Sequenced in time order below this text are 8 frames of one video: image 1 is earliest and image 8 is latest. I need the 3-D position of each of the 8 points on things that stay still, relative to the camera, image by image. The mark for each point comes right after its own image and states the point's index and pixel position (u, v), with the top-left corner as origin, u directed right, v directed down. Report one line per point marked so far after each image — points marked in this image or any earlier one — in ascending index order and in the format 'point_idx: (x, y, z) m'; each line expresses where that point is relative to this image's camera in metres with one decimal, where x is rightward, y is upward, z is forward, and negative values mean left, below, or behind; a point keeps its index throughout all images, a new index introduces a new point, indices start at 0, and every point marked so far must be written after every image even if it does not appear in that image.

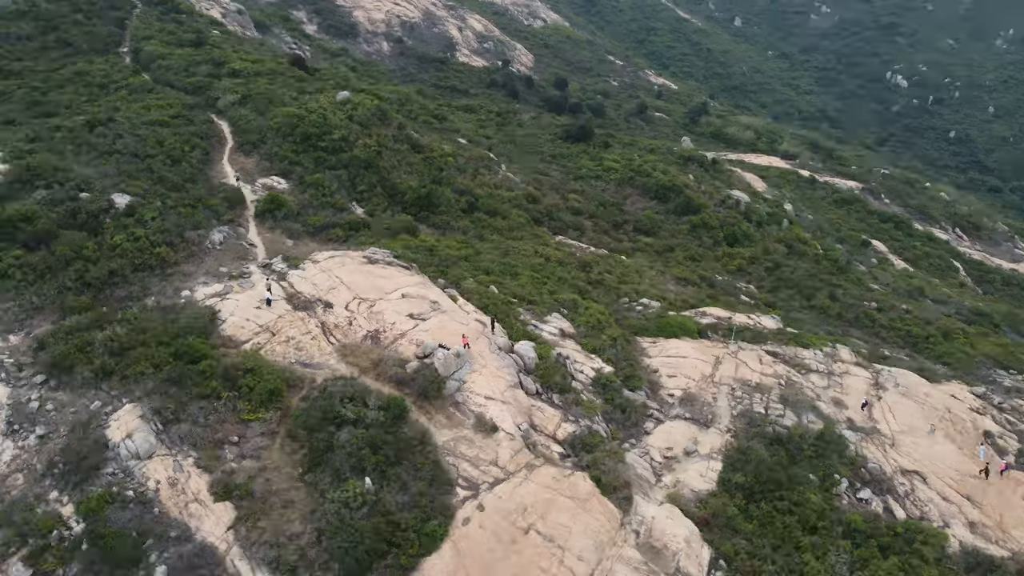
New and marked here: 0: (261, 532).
0: (-3.8, -3.7, +12.2) m
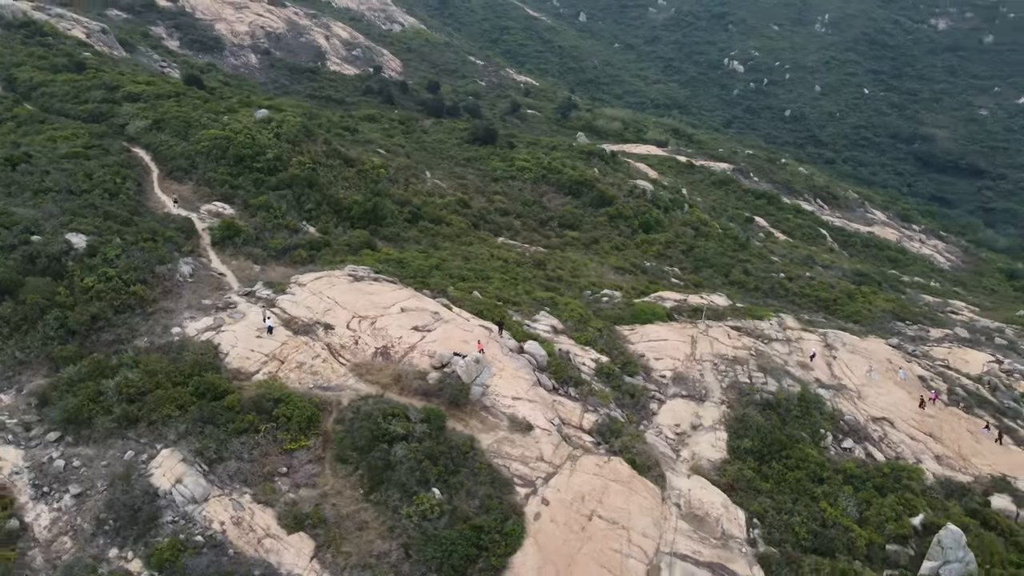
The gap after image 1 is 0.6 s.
0: (-2.5, -4.1, +12.3) m
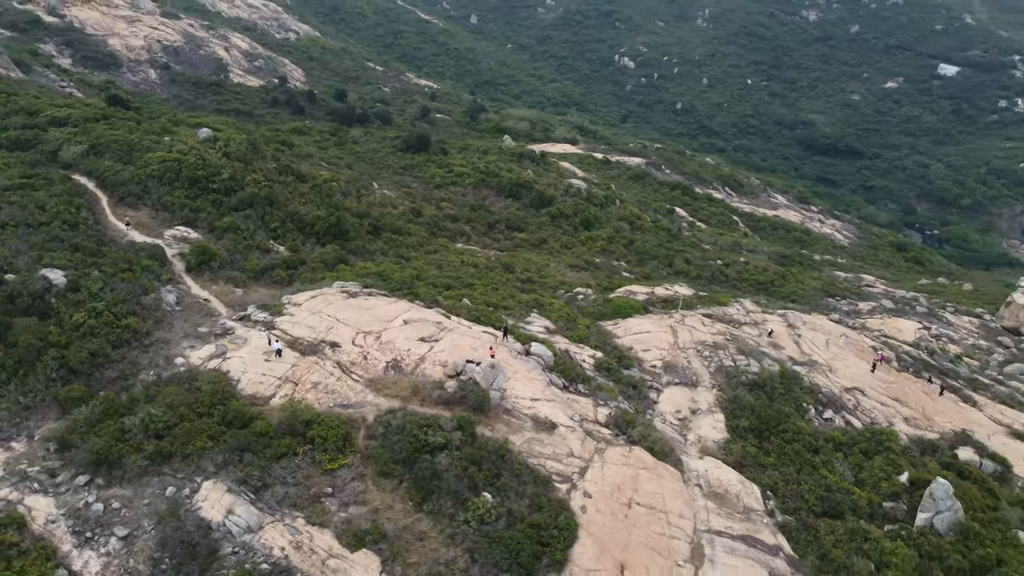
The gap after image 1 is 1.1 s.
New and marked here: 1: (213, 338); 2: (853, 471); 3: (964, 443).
0: (-1.5, -4.3, +12.5) m
1: (-6.4, -1.1, +17.6) m
2: (+7.3, -3.9, +17.4) m
3: (+10.8, -3.7, +19.3) m
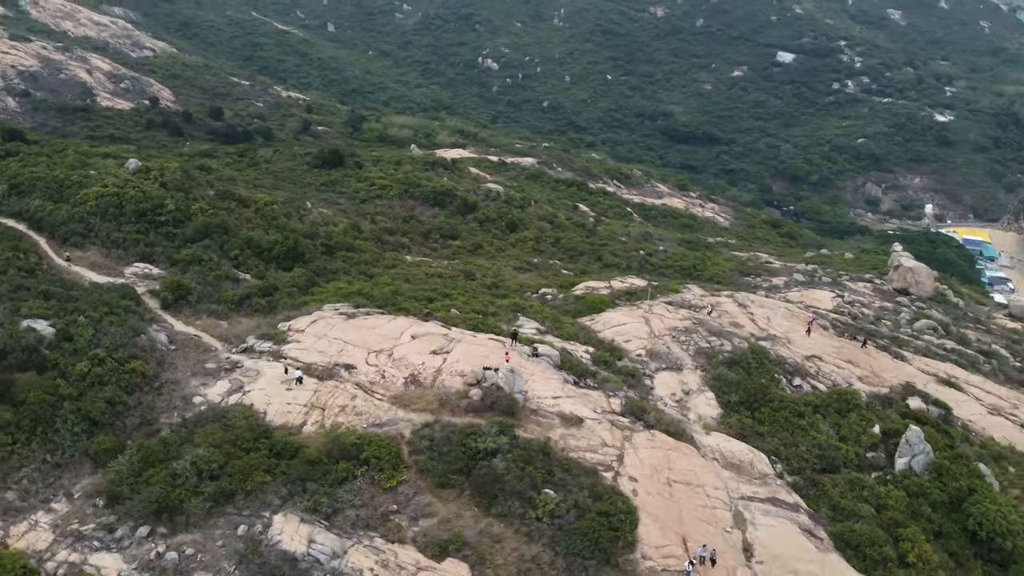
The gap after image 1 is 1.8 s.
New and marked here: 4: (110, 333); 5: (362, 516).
0: (-0.1, -4.5, +13.1) m
1: (-6.1, -1.8, +17.2) m
2: (+7.7, -3.3, +19.3) m
3: (+10.7, -2.8, +21.9) m
4: (-8.6, -1.0, +17.4) m
5: (-2.5, -3.9, +13.8) m
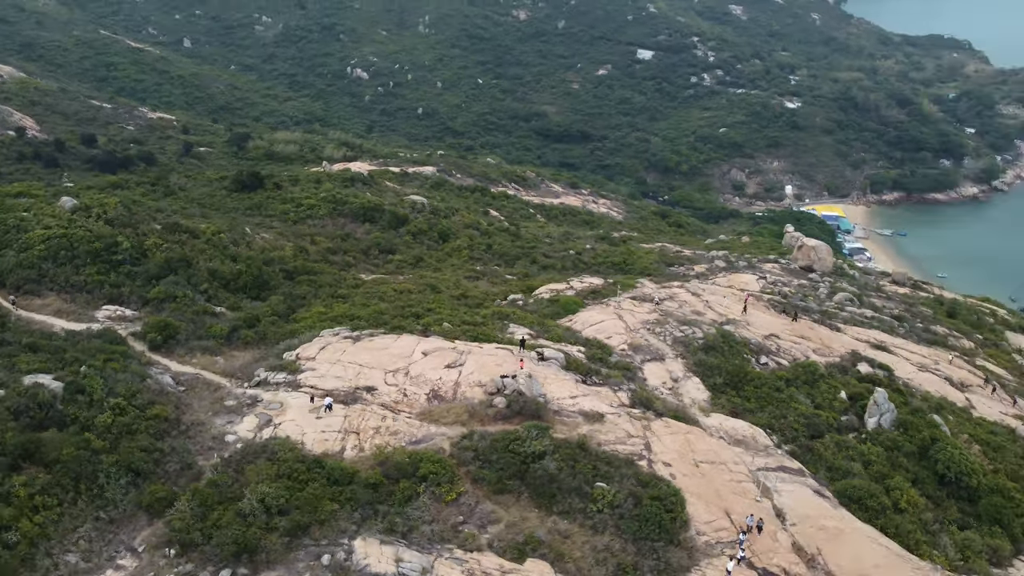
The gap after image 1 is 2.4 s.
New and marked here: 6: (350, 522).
0: (+1.2, -4.7, +13.9) m
1: (-5.6, -2.5, +17.0) m
2: (+7.8, -2.9, +21.3) m
3: (+10.3, -2.1, +24.3) m
4: (-8.1, -1.9, +16.8) m
5: (-1.3, -4.2, +14.2) m
6: (-2.8, -4.0, +13.9) m
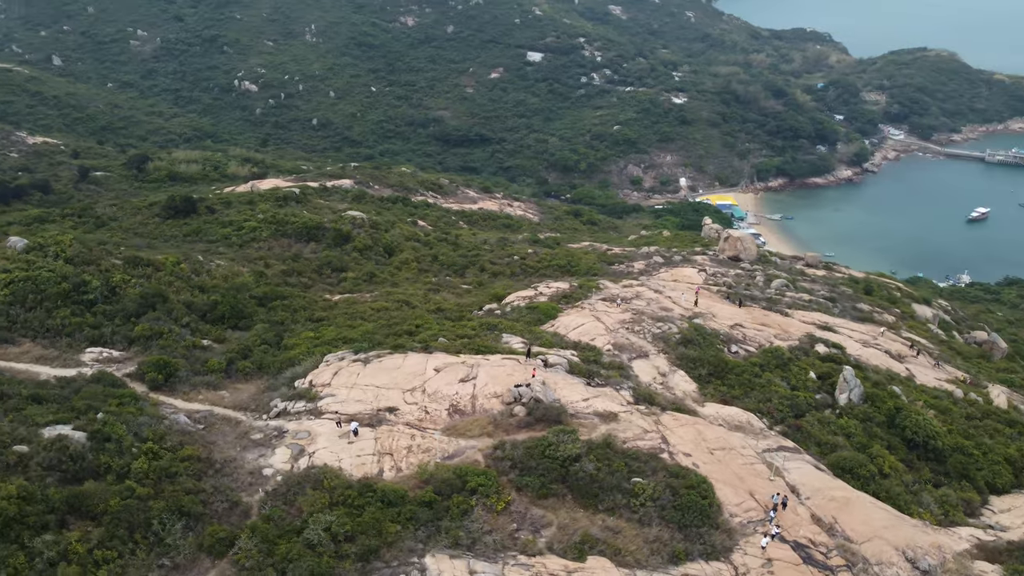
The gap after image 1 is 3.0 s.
0: (+2.3, -4.8, +14.8) m
1: (-5.0, -3.2, +17.0) m
2: (+7.7, -2.6, +23.0) m
3: (+9.8, -1.7, +26.3) m
4: (-7.5, -2.8, +16.4) m
5: (-0.3, -4.6, +14.7) m
6: (-1.7, -4.4, +14.3) m
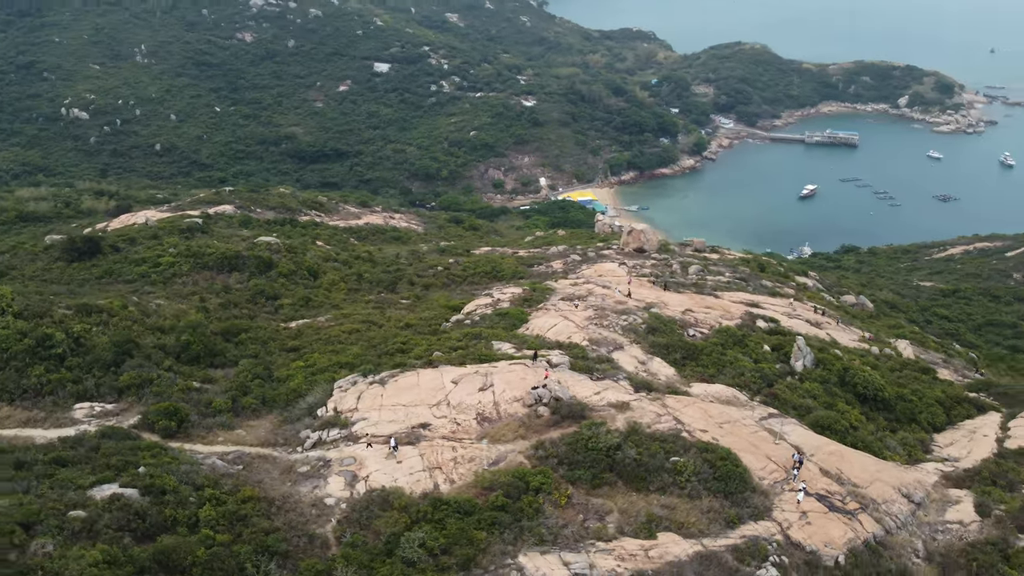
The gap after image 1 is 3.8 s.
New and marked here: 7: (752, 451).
0: (+3.7, -4.7, +16.2) m
1: (-4.0, -3.8, +17.0) m
2: (+7.3, -2.1, +25.2) m
3: (+8.6, -1.0, +28.8) m
4: (-6.3, -3.6, +15.9) m
5: (+1.2, -4.7, +15.6) m
6: (-0.1, -4.7, +14.9) m
7: (+5.5, -3.7, +18.8) m
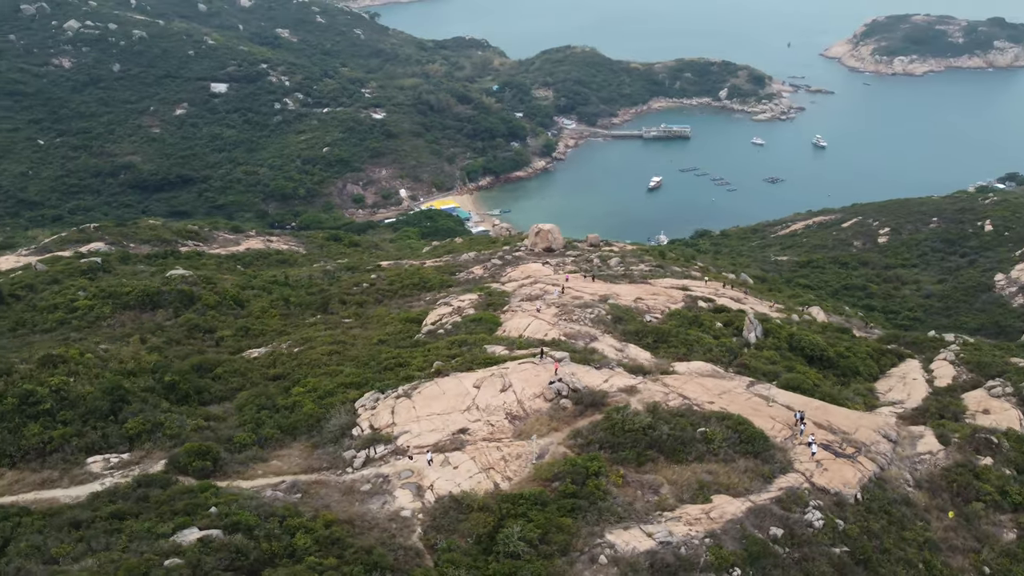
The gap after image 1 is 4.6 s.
0: (+5.0, -4.2, +17.8) m
1: (-2.7, -4.2, +17.1) m
2: (+6.5, -1.5, +27.4) m
3: (+7.0, -0.4, +31.2) m
4: (-4.8, -4.2, +15.6) m
5: (+2.7, -4.5, +16.8) m
6: (+1.5, -4.6, +15.9) m
7: (+6.2, -3.2, +20.7) m
